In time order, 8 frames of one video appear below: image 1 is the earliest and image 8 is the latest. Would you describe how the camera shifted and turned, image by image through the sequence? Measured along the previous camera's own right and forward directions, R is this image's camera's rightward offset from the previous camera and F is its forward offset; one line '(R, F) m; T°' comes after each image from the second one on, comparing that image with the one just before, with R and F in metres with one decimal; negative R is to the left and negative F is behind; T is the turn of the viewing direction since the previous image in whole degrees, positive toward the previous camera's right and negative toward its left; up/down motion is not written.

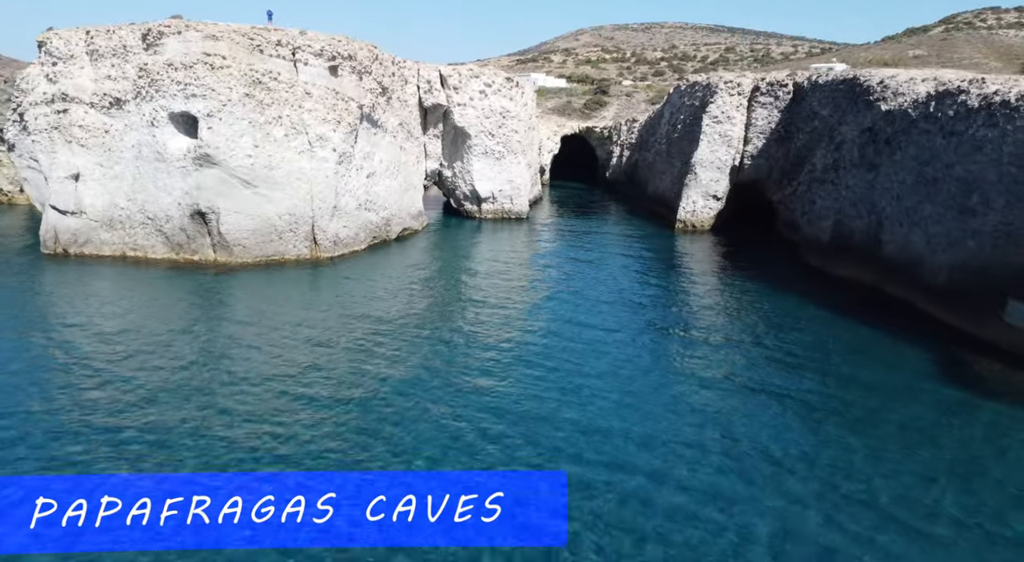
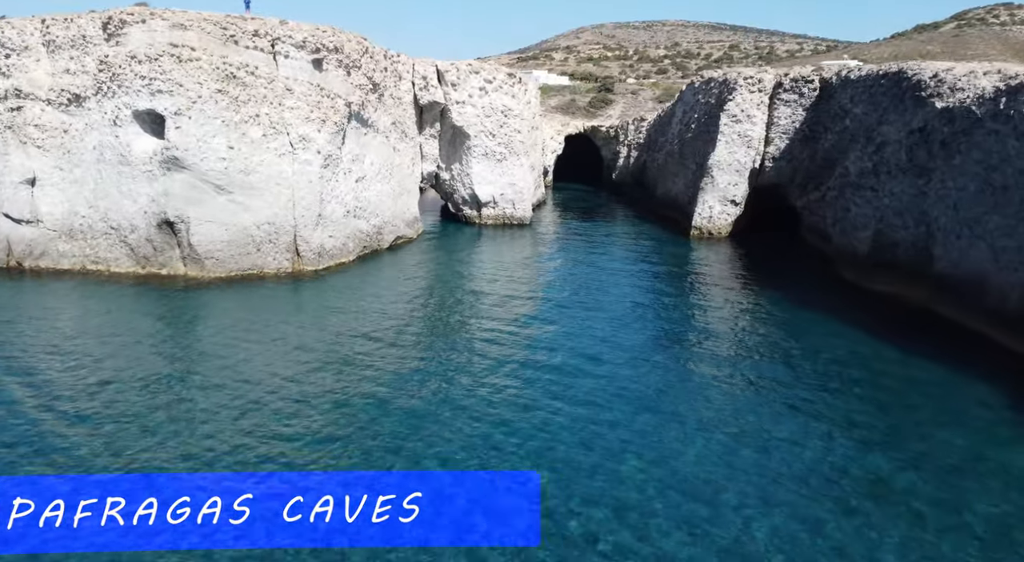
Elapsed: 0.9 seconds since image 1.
(-0.1, +2.2) m; 0°
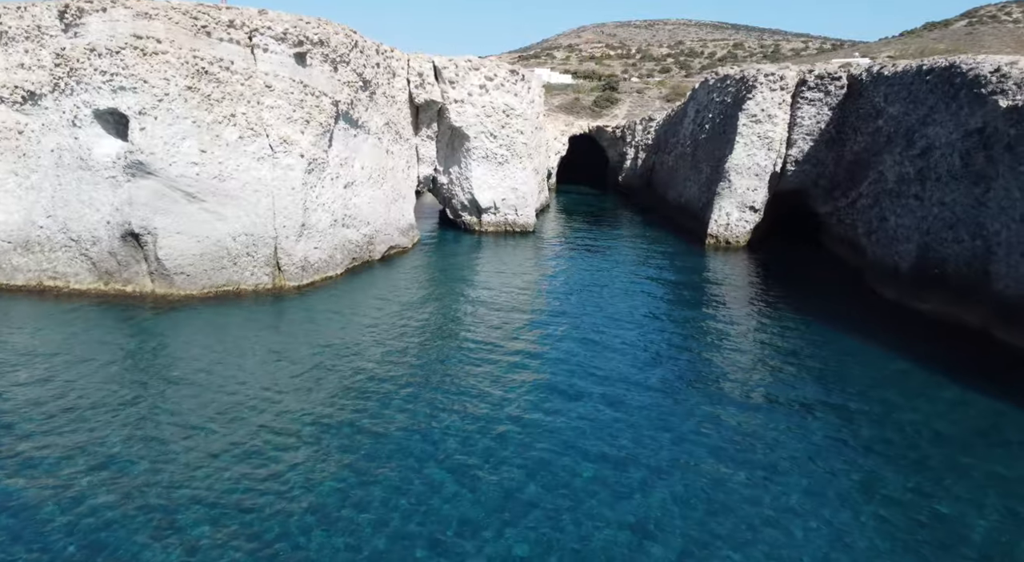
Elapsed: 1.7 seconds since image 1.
(-0.1, +2.0) m; 0°
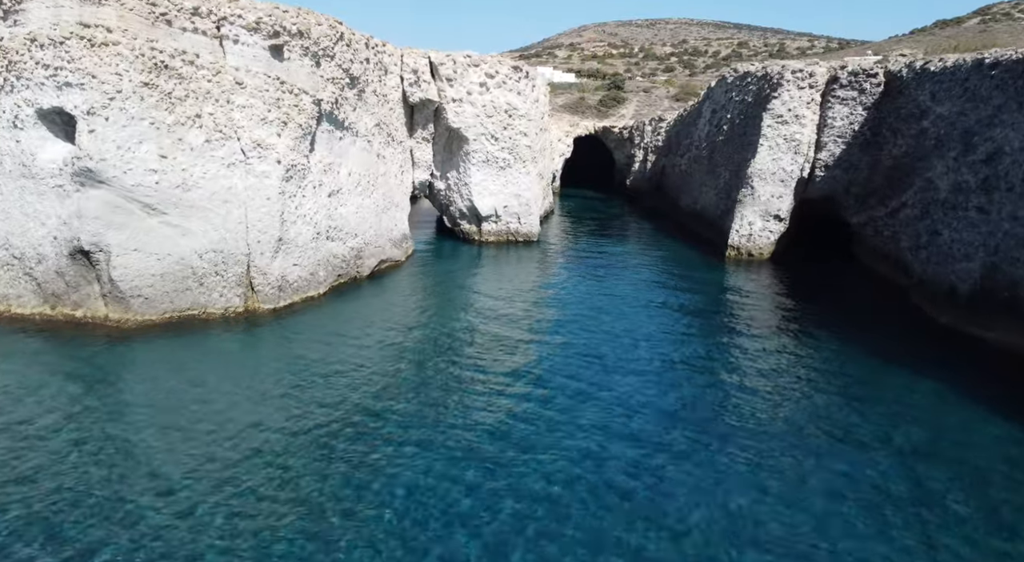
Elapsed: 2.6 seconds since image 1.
(-0.1, +2.2) m; 0°
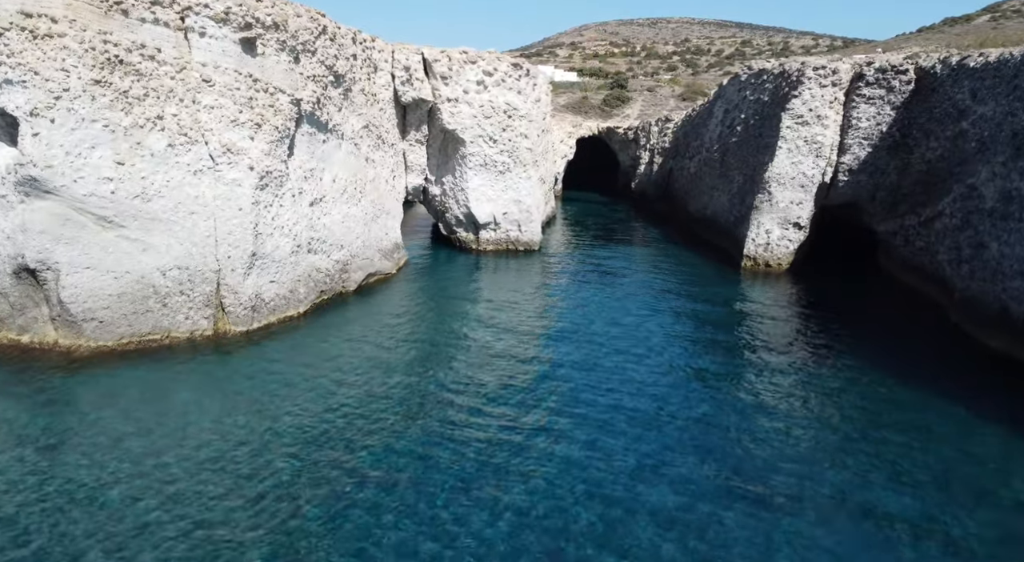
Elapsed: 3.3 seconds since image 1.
(0.0, +1.7) m; 0°
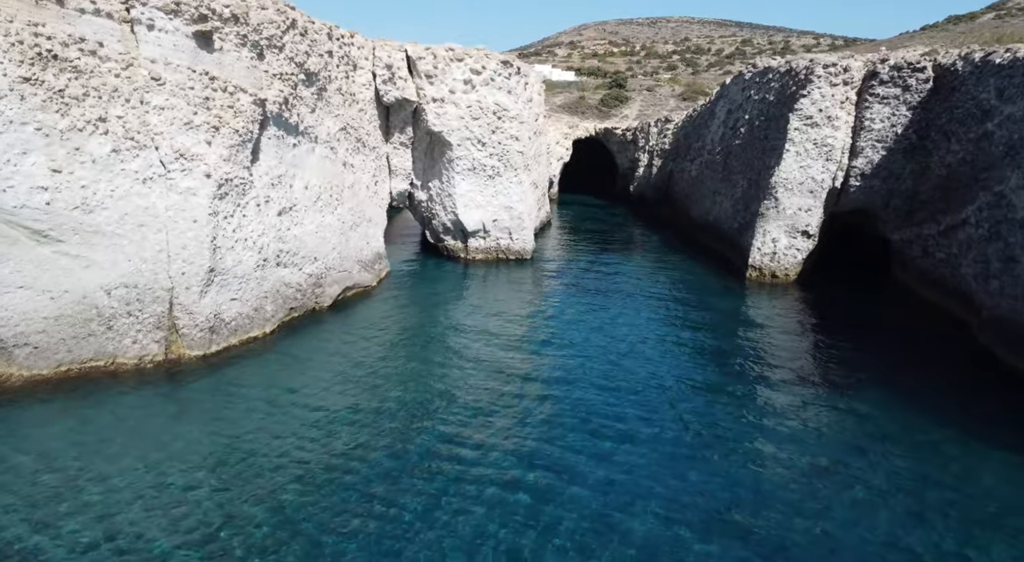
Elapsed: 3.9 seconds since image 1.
(+0.3, +1.4) m; 0°
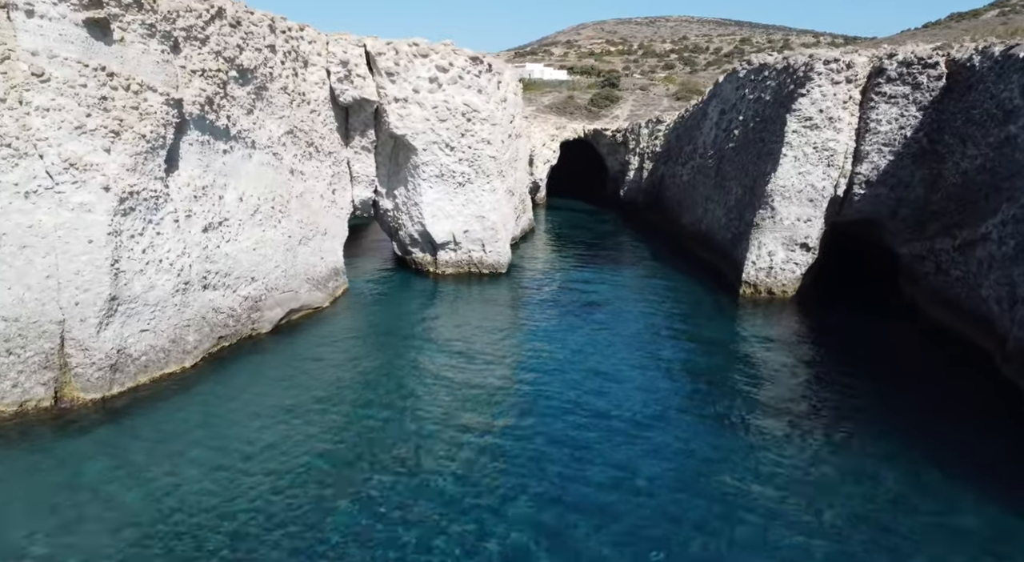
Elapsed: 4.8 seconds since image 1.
(+0.8, +2.0) m; 0°
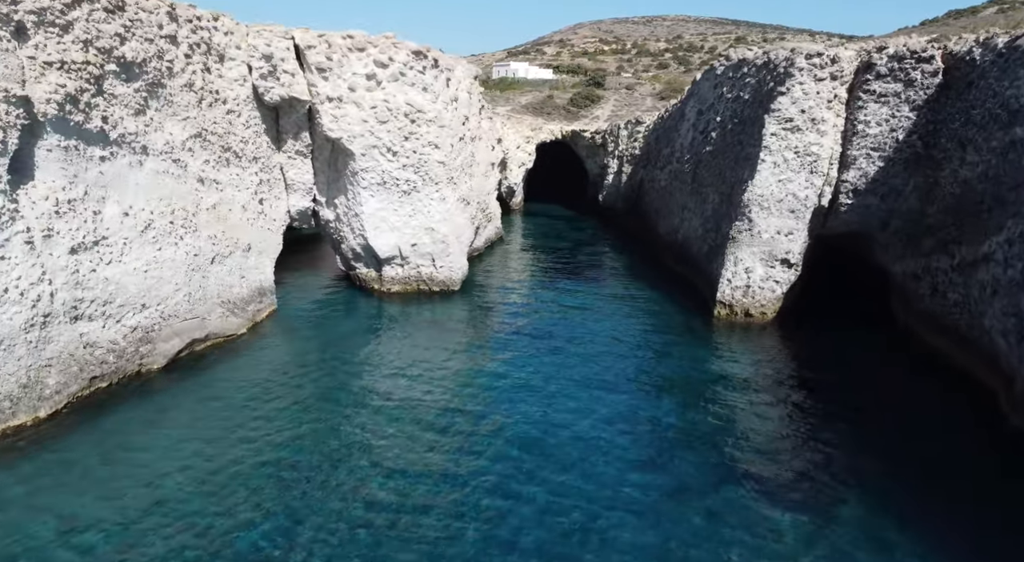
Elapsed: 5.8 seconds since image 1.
(+1.3, +2.1) m; 0°
